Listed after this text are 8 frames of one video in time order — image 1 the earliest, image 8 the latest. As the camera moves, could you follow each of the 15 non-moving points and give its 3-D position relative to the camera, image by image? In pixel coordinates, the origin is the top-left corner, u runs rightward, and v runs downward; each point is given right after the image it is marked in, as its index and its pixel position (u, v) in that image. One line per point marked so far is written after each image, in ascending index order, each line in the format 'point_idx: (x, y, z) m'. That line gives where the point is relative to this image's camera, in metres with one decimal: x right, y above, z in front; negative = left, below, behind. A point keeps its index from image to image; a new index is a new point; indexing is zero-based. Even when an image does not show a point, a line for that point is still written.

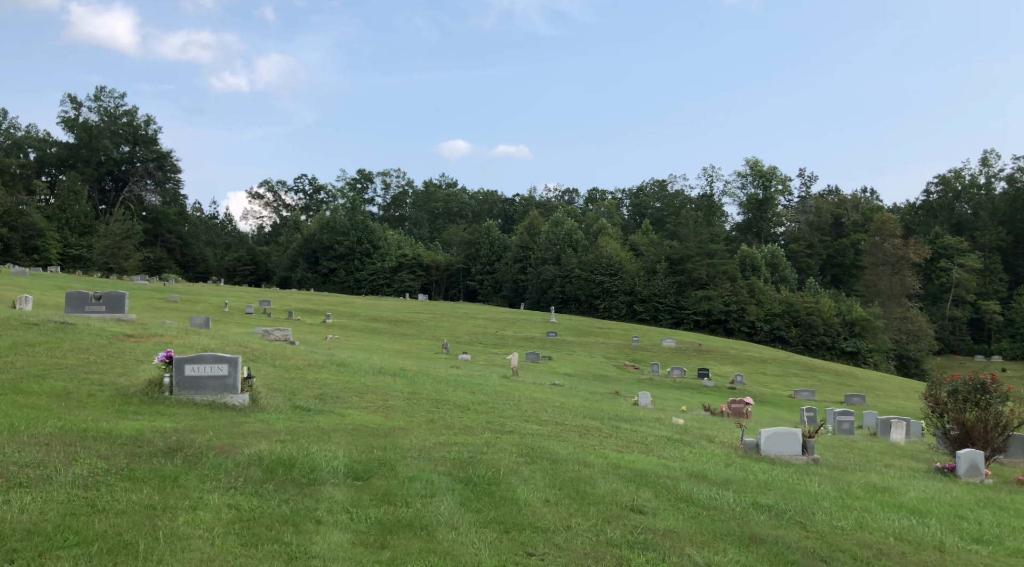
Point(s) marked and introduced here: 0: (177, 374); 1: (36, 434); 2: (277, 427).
0: (-4.0, -1.1, +9.9) m
1: (-4.1, -1.3, +7.0) m
2: (-2.5, -1.5, +8.7) m
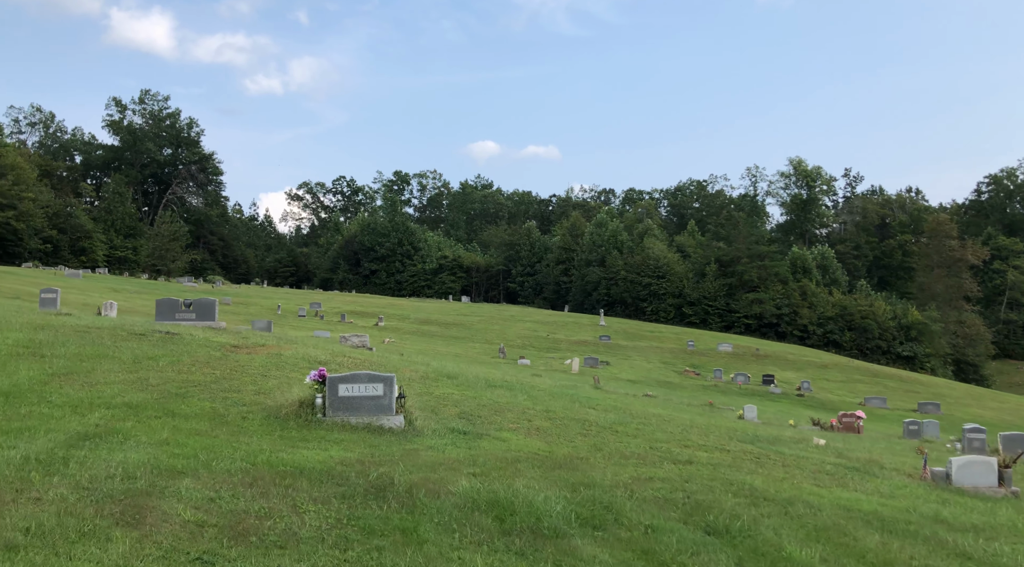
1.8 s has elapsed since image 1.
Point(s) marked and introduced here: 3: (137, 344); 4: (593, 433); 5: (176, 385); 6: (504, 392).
0: (-2.1, -1.3, +9.3) m
1: (-2.2, -1.5, +6.5) m
2: (-0.6, -1.7, +8.1) m
3: (-6.4, -1.1, +13.8) m
4: (+1.0, -1.9, +10.4) m
5: (-4.4, -1.3, +10.6) m
6: (-0.1, -2.0, +14.8) m
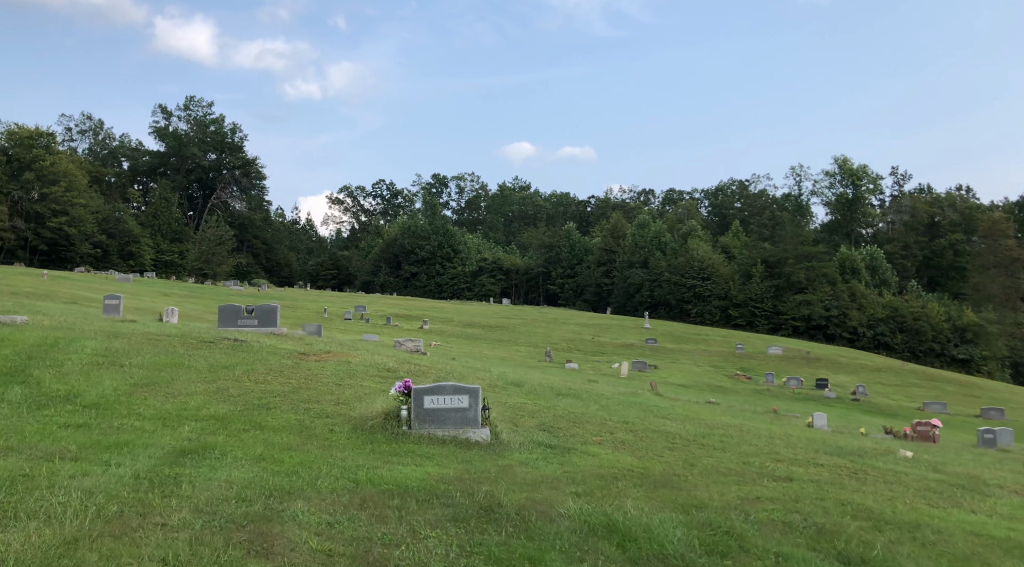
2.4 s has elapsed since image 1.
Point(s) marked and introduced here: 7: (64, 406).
0: (-1.1, -1.4, +9.1) m
1: (-1.4, -1.6, +6.3) m
2: (+0.4, -1.8, +7.8) m
3: (-5.1, -1.2, +13.8) m
4: (+2.1, -2.0, +10.1) m
5: (-3.3, -1.5, +10.6) m
6: (+1.1, -2.1, +14.5) m
7: (-5.0, -1.4, +9.2) m
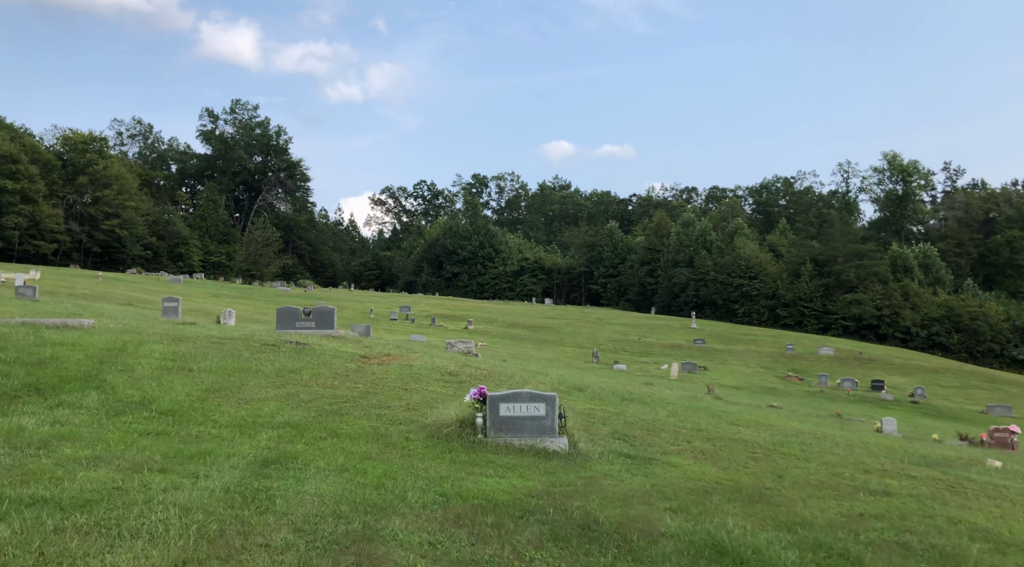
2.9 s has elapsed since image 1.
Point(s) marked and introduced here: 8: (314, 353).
0: (-0.2, -1.4, +8.9) m
1: (-0.6, -1.7, +6.1) m
2: (+1.2, -1.9, +7.6) m
3: (-4.1, -1.3, +13.8) m
4: (+3.0, -2.1, +9.8) m
5: (-2.4, -1.5, +10.5) m
6: (+2.2, -2.1, +14.2) m
7: (-4.2, -1.4, +9.1) m
8: (-3.7, -1.3, +15.1) m
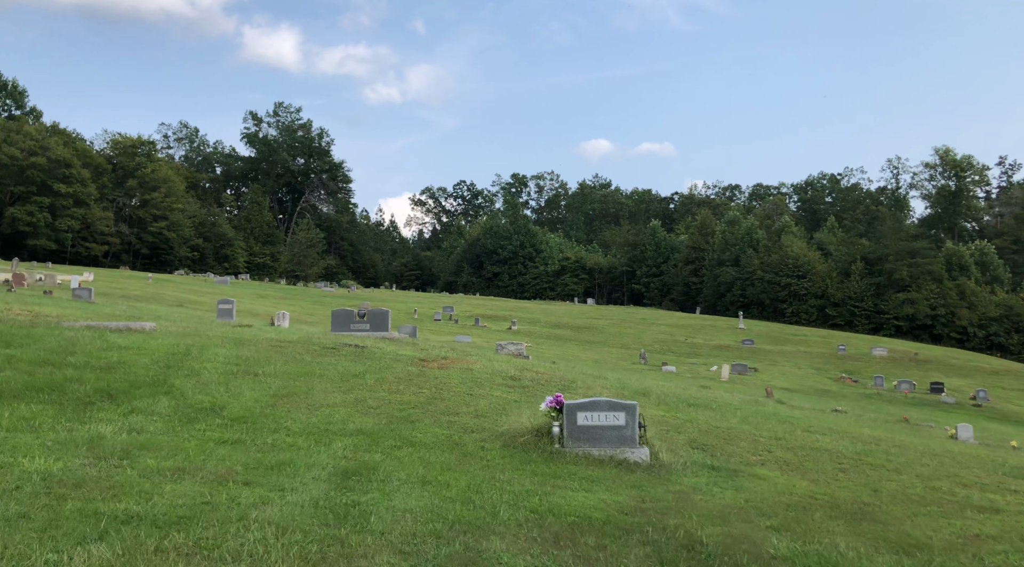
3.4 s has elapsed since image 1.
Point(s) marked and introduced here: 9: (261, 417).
0: (+0.6, -1.5, +8.6) m
1: (+0.1, -1.7, +5.9) m
2: (+1.9, -1.9, +7.2) m
3: (-3.0, -1.3, +13.7) m
4: (+3.9, -2.1, +9.3) m
5: (-1.5, -1.6, +10.3) m
6: (+3.3, -2.2, +13.7) m
7: (-3.3, -1.5, +9.0) m
8: (-2.5, -1.3, +15.0) m
9: (-2.9, -1.5, +9.3) m
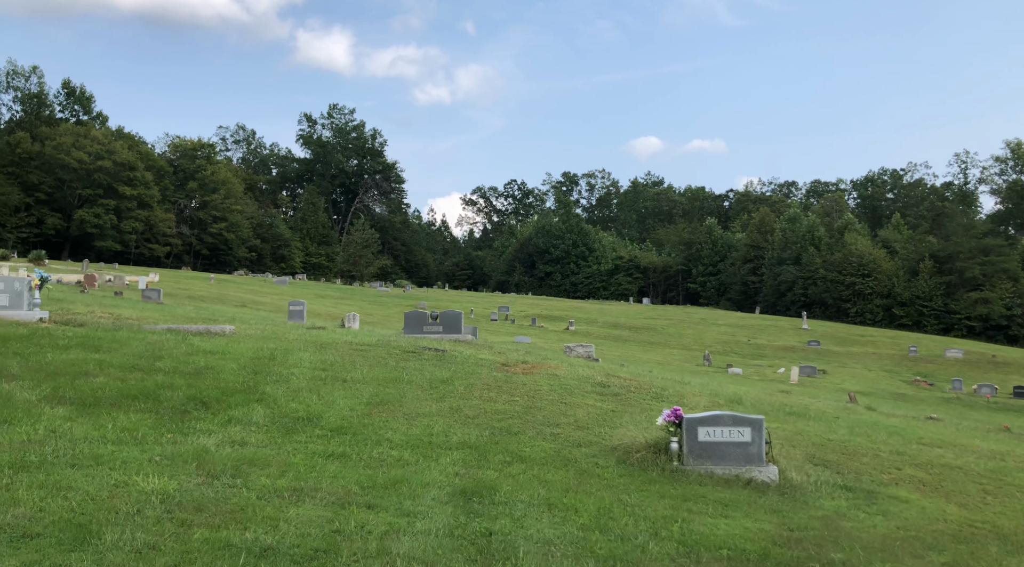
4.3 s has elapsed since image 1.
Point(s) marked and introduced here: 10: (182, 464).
0: (+1.8, -1.5, +8.0) m
1: (+1.1, -1.8, +5.3) m
2: (+3.0, -2.0, +6.5) m
3: (-1.5, -1.4, +13.3) m
4: (+5.0, -2.2, +8.5) m
5: (-0.2, -1.6, +9.8) m
6: (+4.8, -2.2, +13.0) m
7: (-2.2, -1.6, +8.7) m
8: (-1.0, -1.4, +14.6) m
9: (-1.7, -1.6, +8.9) m
10: (-2.7, -1.5, +6.6) m
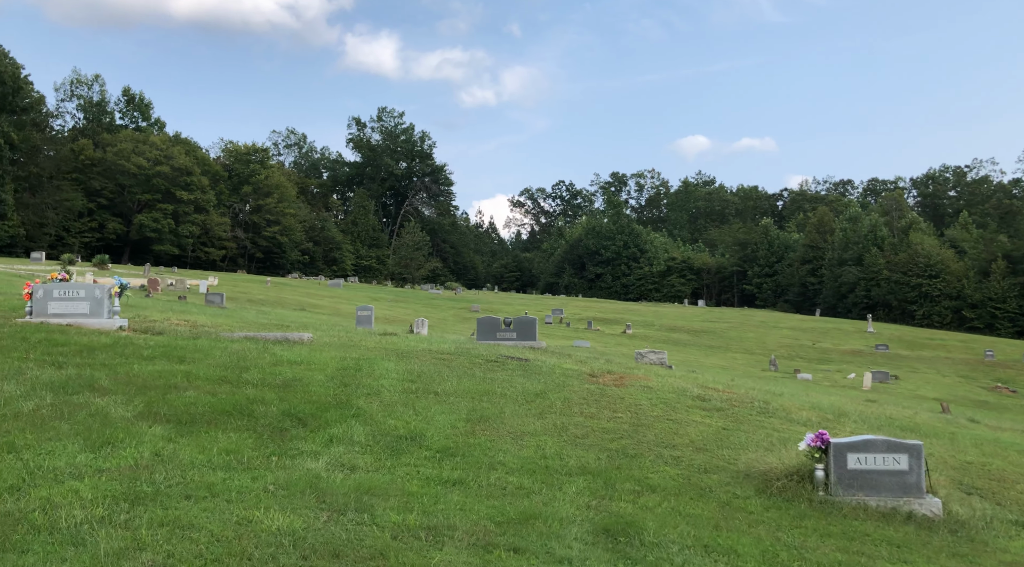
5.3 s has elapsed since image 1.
0: (+2.9, -1.6, +7.3) m
1: (+2.1, -1.9, +4.6) m
2: (+4.1, -2.1, +5.7) m
3: (-0.1, -1.5, +12.7) m
4: (+6.2, -2.3, +7.6) m
5: (+1.1, -1.7, +9.1) m
6: (+6.2, -2.3, +12.0) m
7: (-1.0, -1.7, +8.1) m
8: (+0.5, -1.5, +13.9) m
9: (-0.5, -1.7, +8.3) m
10: (-1.6, -1.6, +6.1) m
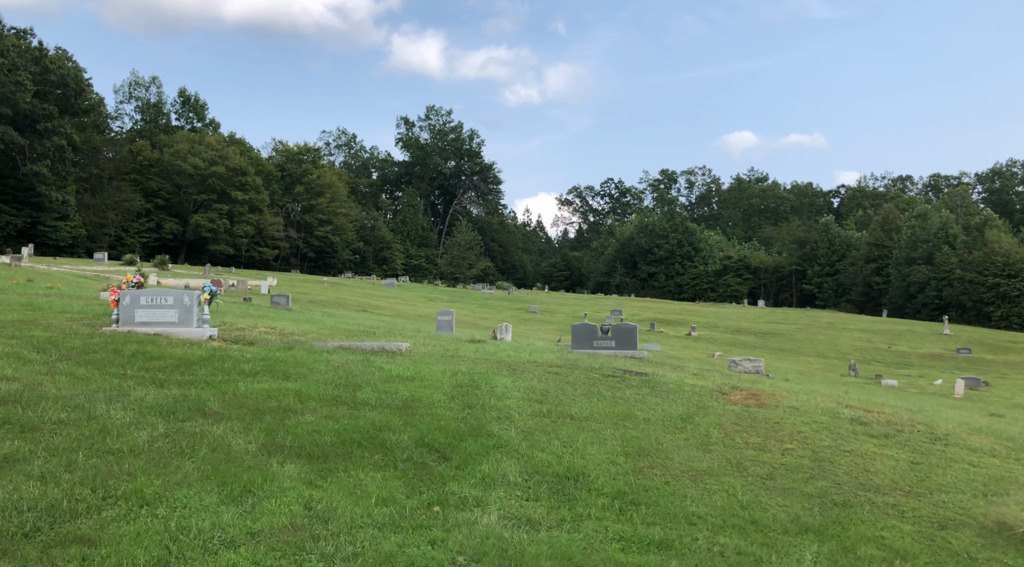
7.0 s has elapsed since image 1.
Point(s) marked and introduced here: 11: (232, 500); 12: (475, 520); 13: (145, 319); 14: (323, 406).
0: (+4.5, -1.8, +5.8) m
1: (+3.5, -2.0, +3.2) m
2: (+5.5, -2.2, +4.2) m
3: (+1.8, -1.6, +11.4) m
4: (+7.8, -2.4, +6.0) m
5: (+2.7, -1.9, +7.8) m
6: (+8.0, -2.4, +10.4) m
7: (+0.7, -1.8, +6.9) m
8: (+2.4, -1.6, +12.6) m
9: (+1.2, -1.8, +7.0) m
10: (-0.1, -1.7, +4.9) m
11: (-2.0, -1.5, +5.8) m
12: (-0.3, -1.7, +6.0) m
13: (-6.3, -0.6, +13.9) m
14: (-2.2, -1.4, +9.5) m
